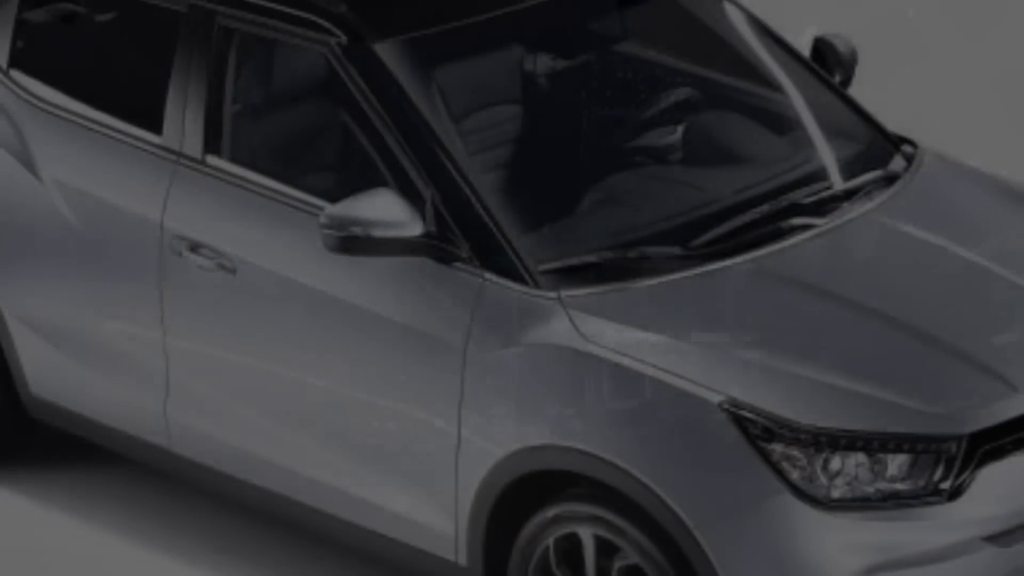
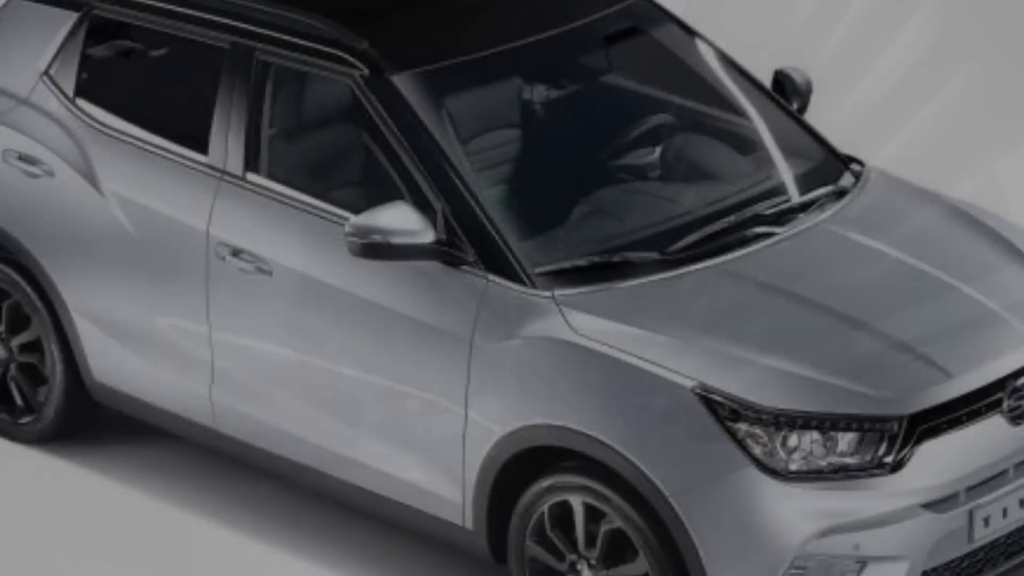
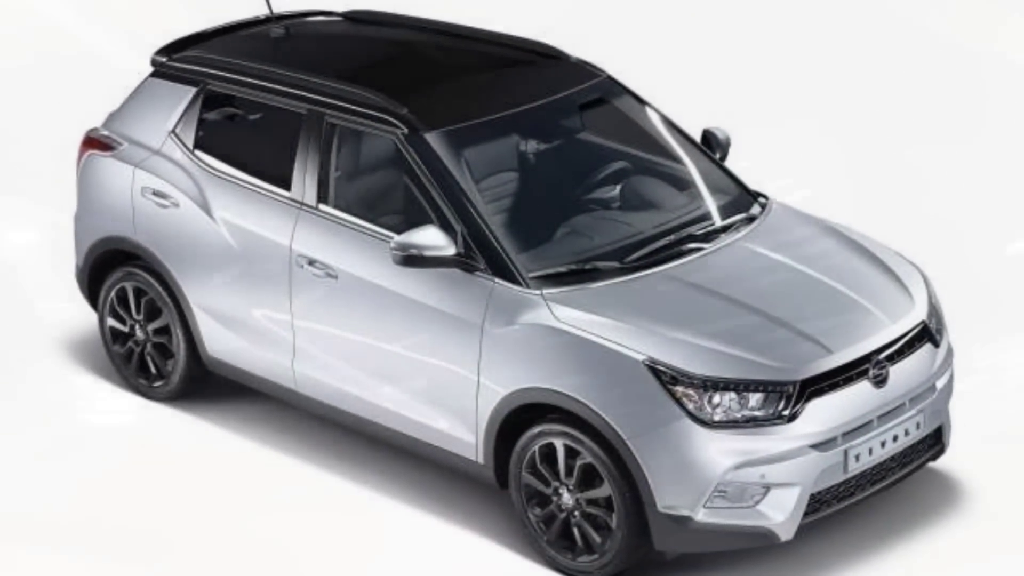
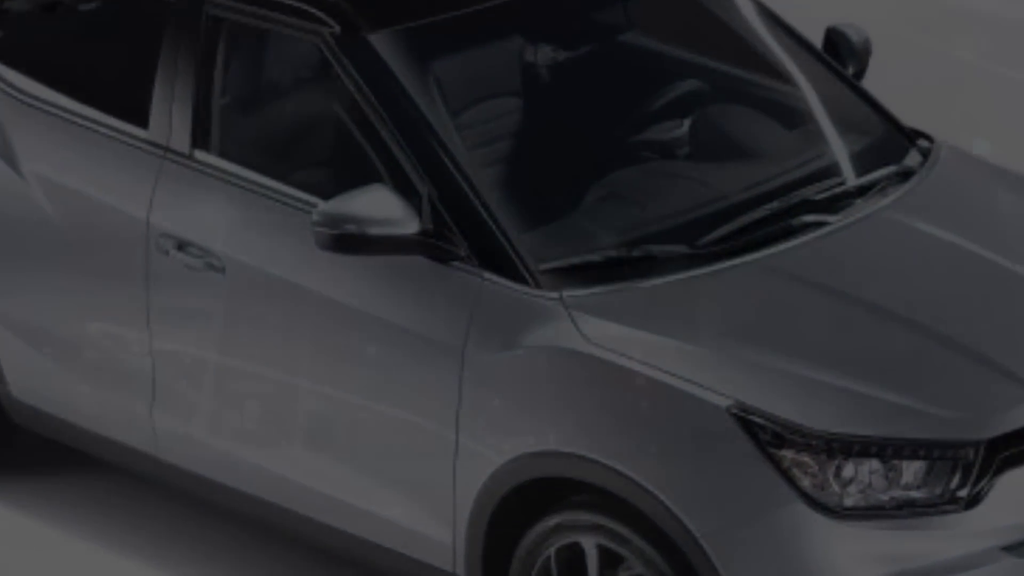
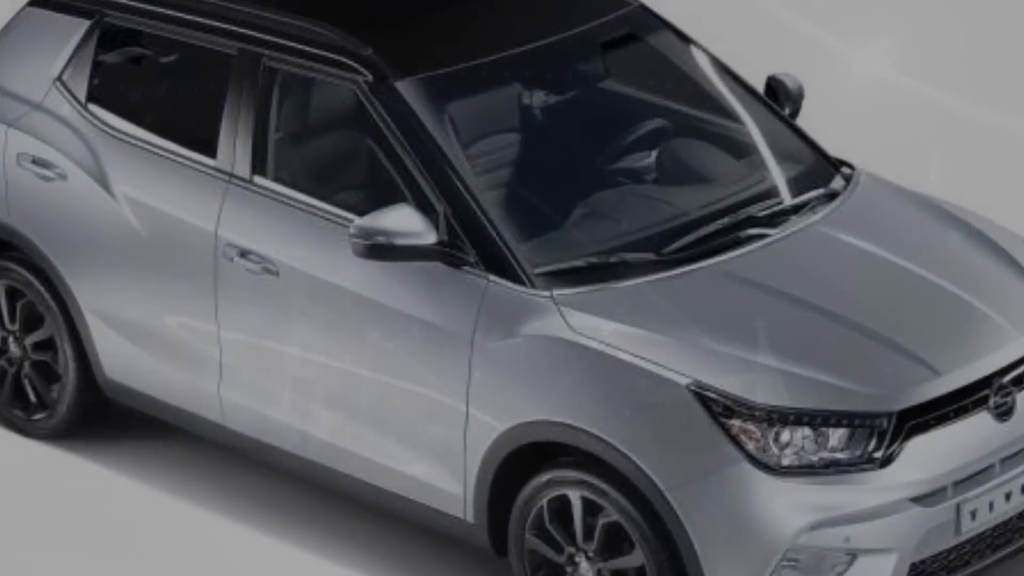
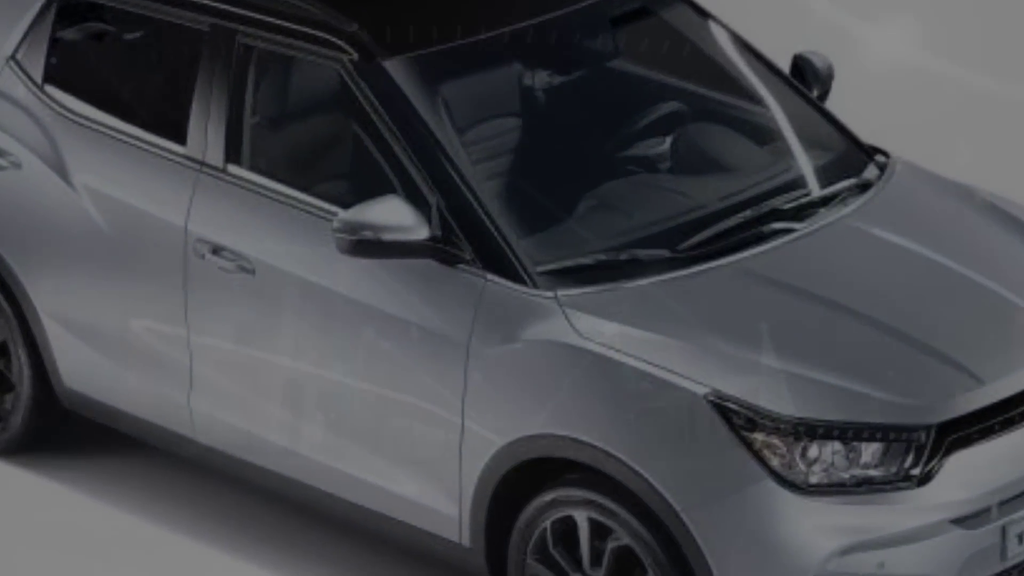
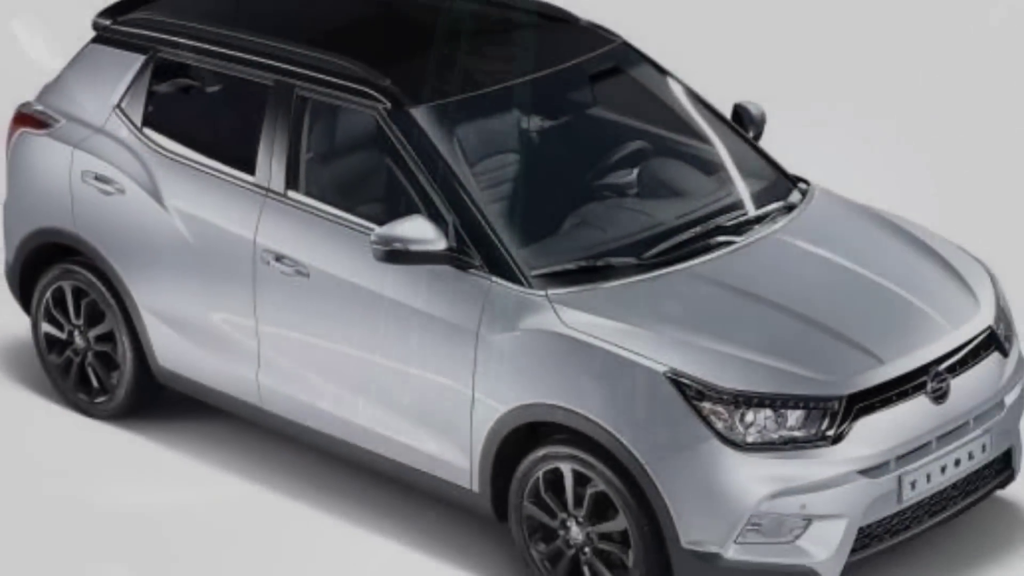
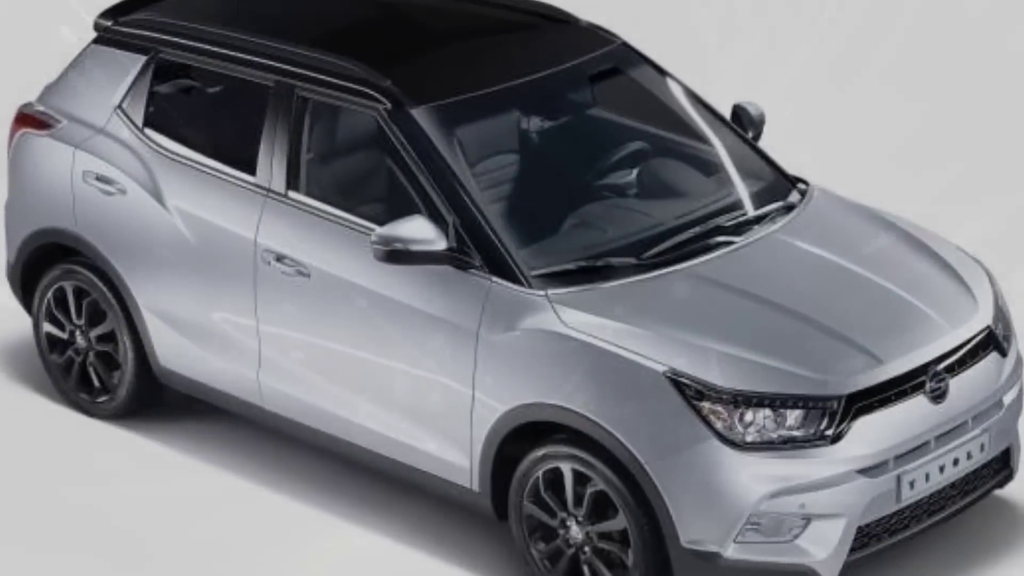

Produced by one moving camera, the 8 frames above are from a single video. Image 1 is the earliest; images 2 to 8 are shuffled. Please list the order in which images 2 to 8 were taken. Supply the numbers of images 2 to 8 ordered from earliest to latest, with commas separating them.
2, 7, 3, 8, 5, 6, 4
